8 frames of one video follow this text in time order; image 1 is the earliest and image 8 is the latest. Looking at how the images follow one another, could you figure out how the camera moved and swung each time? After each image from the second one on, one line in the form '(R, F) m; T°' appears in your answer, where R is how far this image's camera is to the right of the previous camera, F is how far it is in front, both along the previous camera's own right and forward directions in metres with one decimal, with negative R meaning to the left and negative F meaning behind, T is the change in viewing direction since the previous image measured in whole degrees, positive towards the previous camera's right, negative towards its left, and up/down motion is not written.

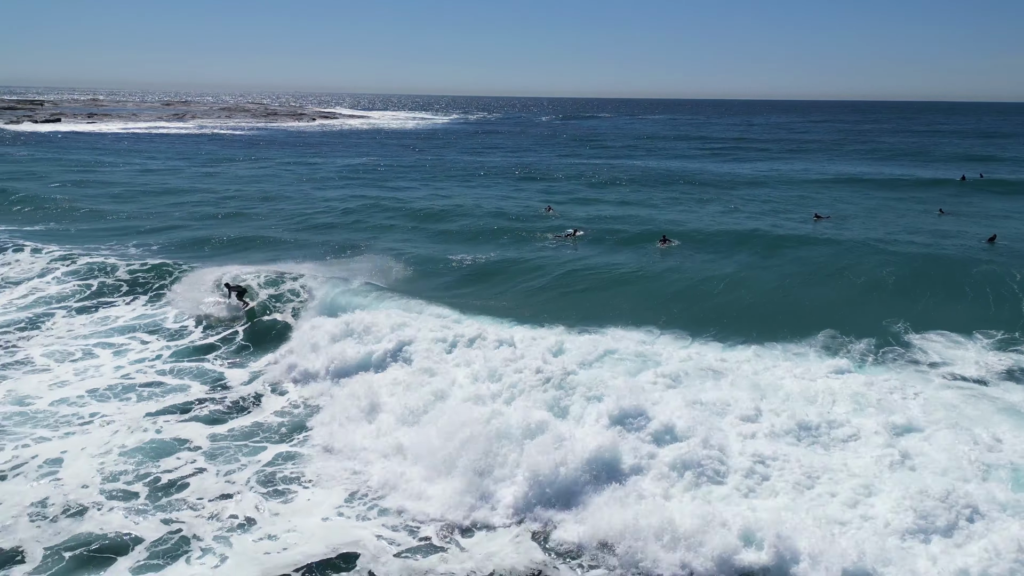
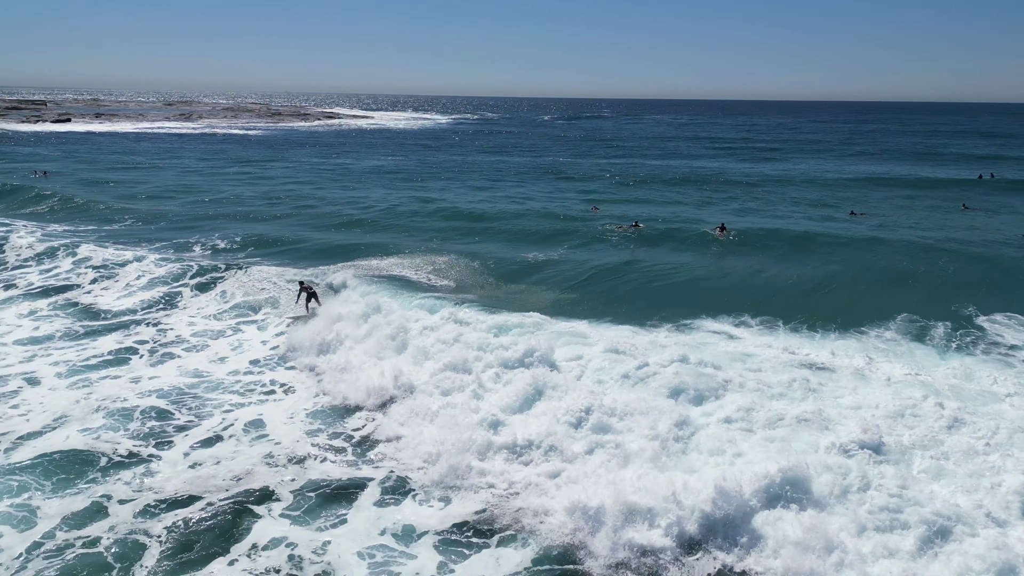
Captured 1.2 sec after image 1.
(-2.2, -1.2) m; 0°
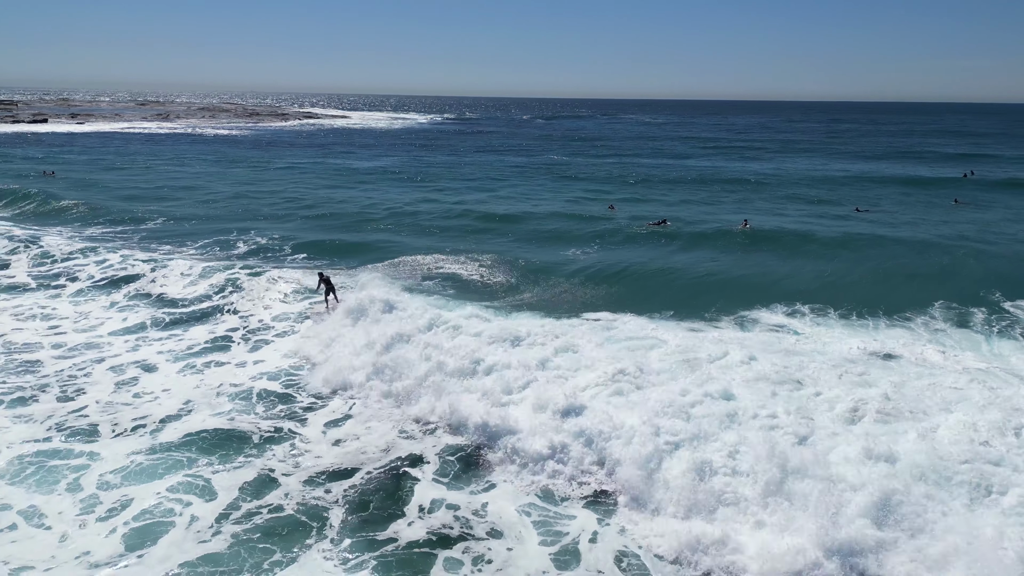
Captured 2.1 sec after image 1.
(-1.9, -0.9) m; +2°
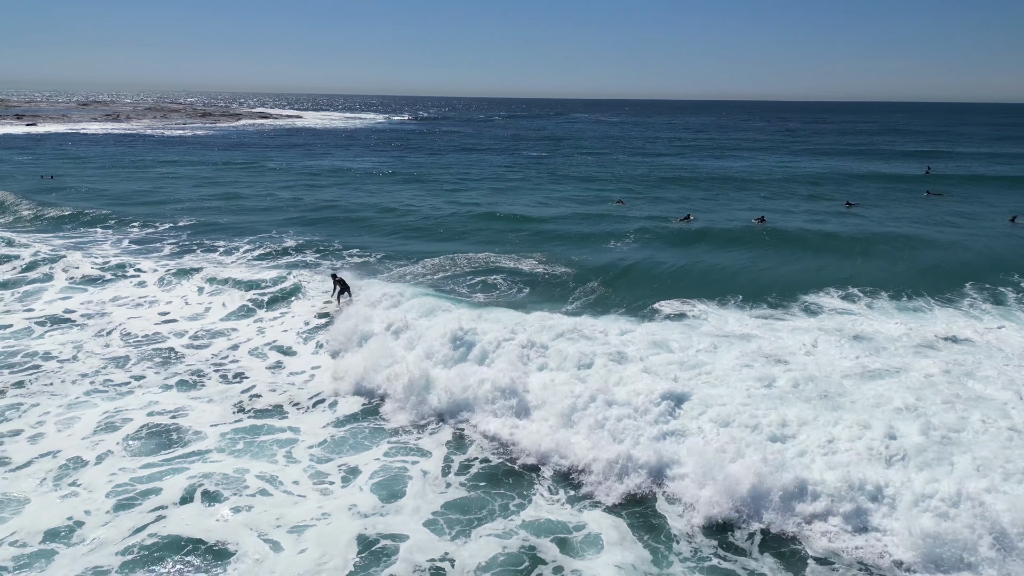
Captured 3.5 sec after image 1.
(-3.0, -1.2) m; +3°
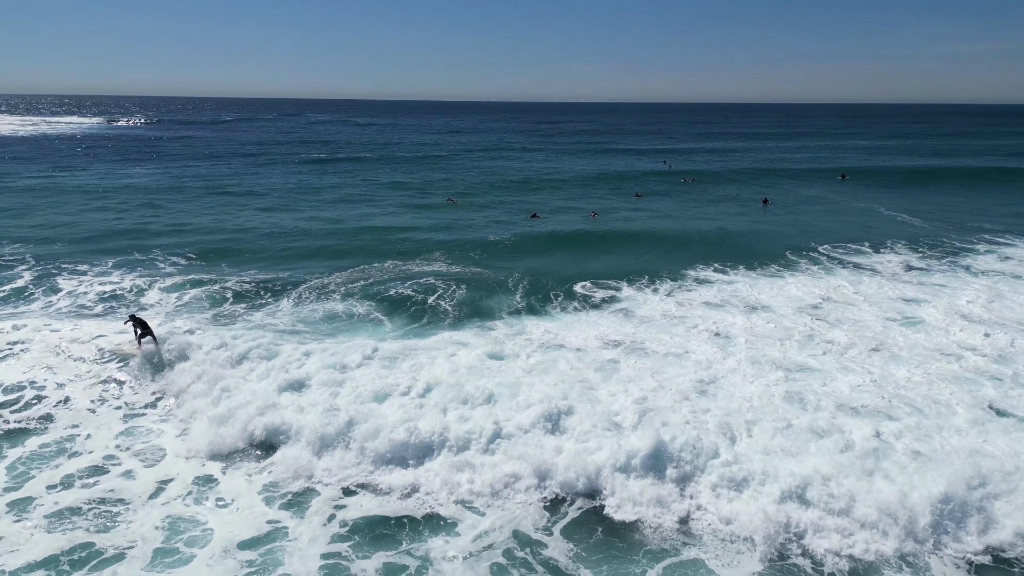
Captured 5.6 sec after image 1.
(-5.1, -1.3) m; +19°
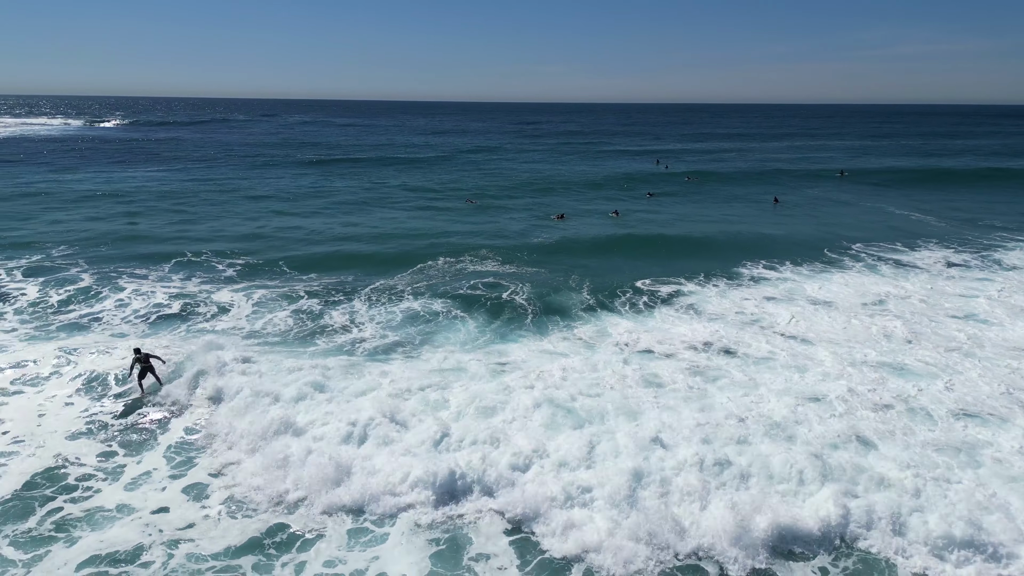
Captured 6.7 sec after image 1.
(-2.5, -0.7) m; +2°
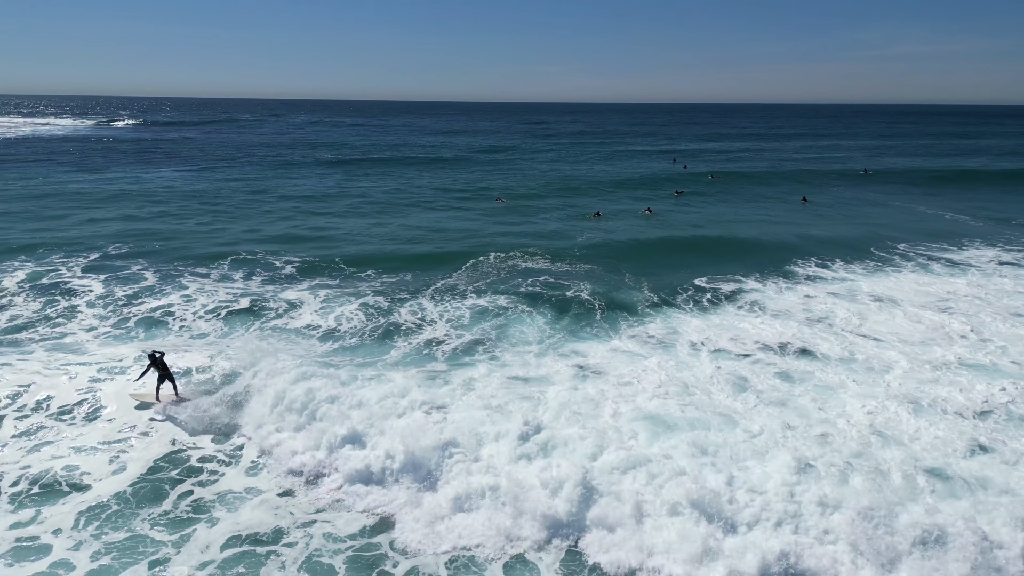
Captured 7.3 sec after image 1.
(-1.6, -0.5) m; 0°
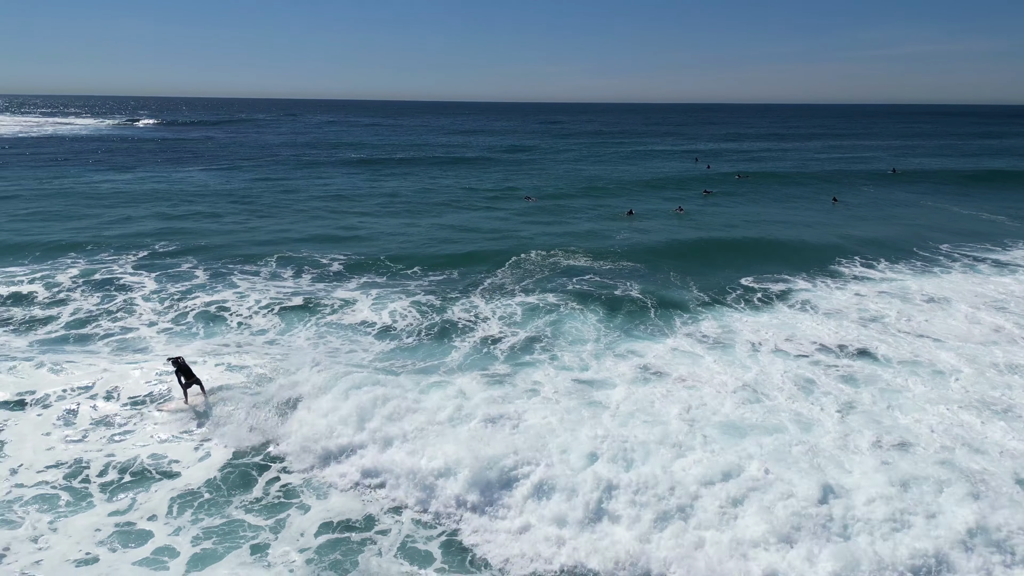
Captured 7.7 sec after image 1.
(-1.0, -0.3) m; -1°
